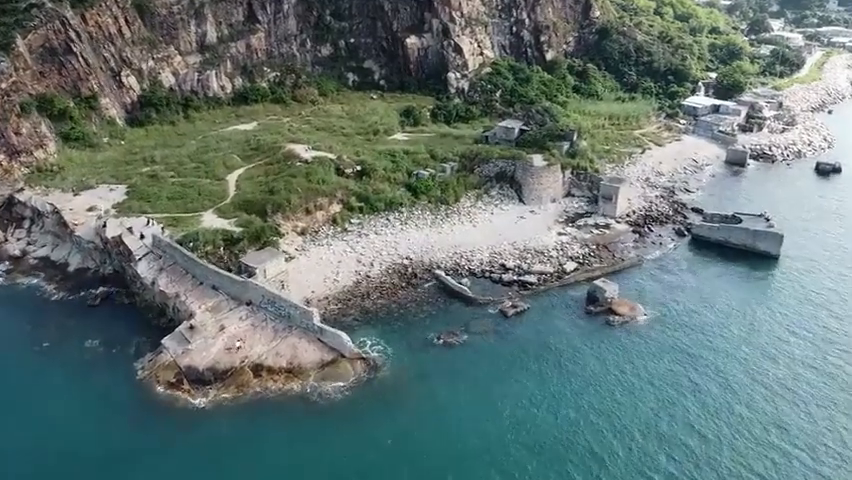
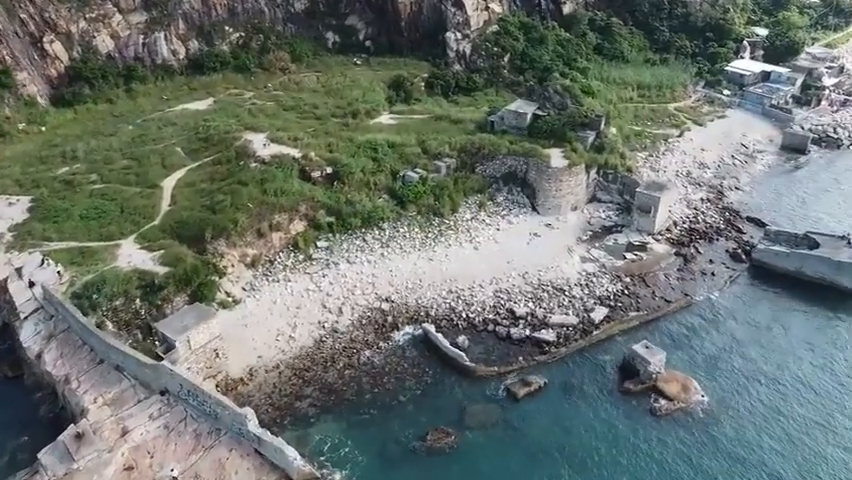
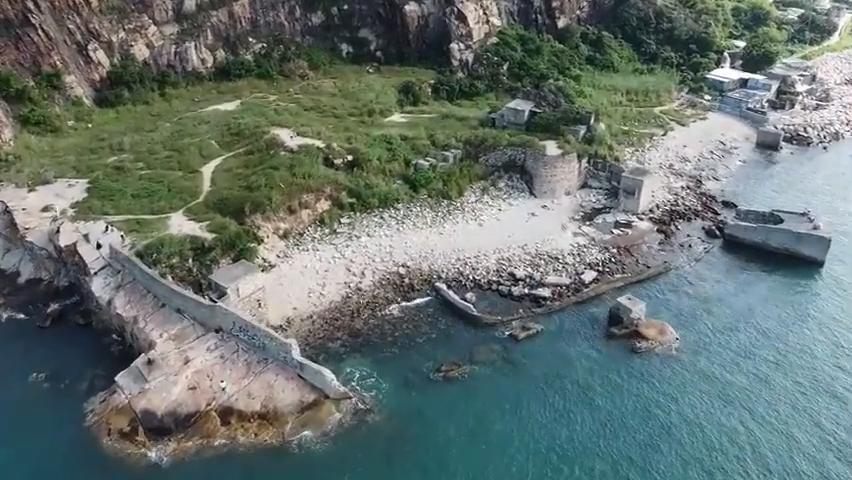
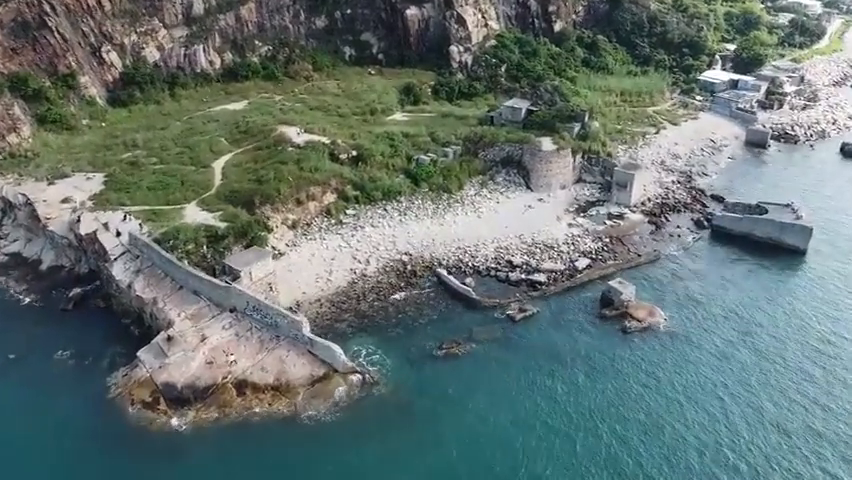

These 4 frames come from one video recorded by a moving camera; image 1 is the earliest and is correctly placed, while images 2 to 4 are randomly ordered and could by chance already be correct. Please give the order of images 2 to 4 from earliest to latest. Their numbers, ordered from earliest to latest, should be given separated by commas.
4, 3, 2
